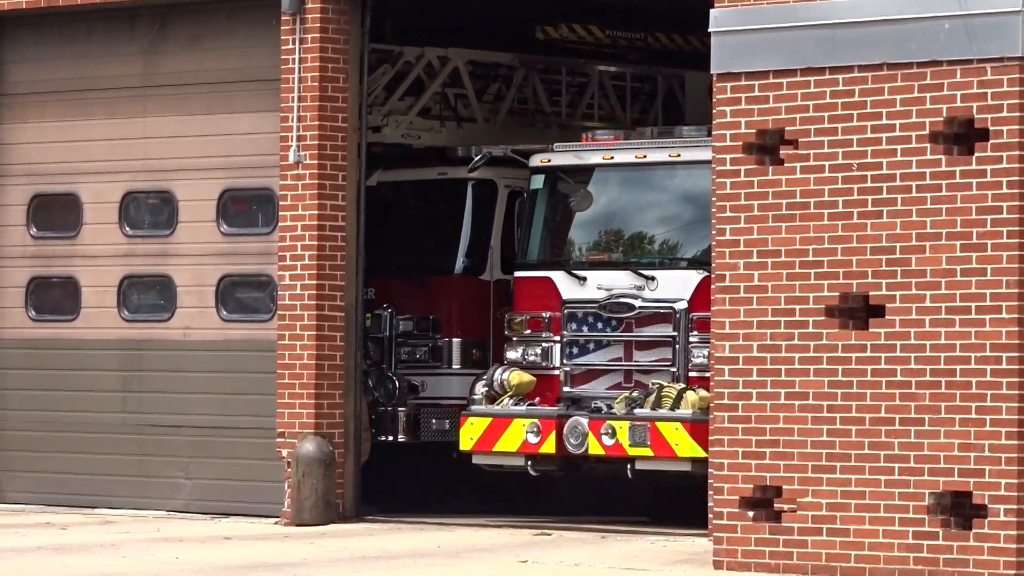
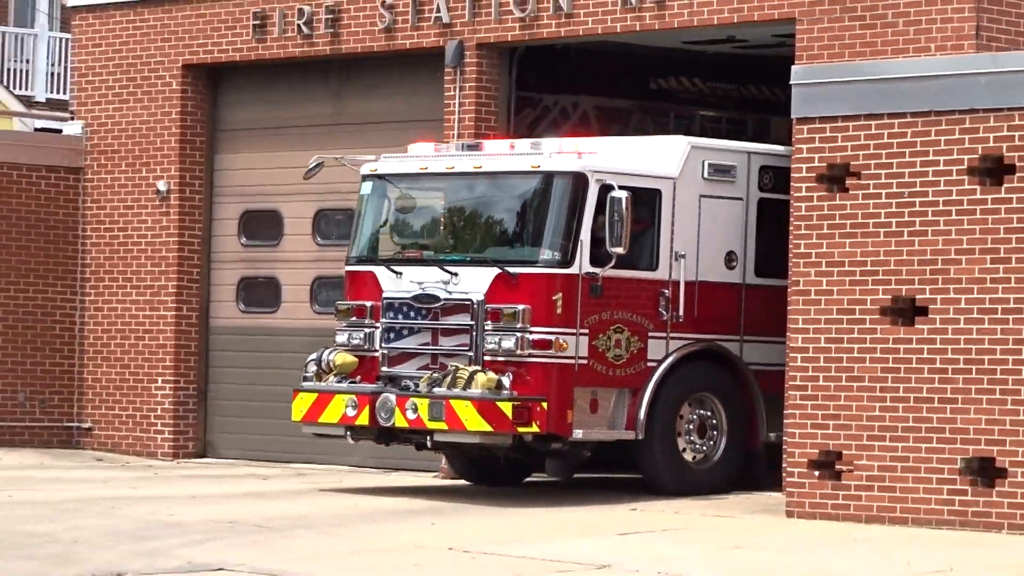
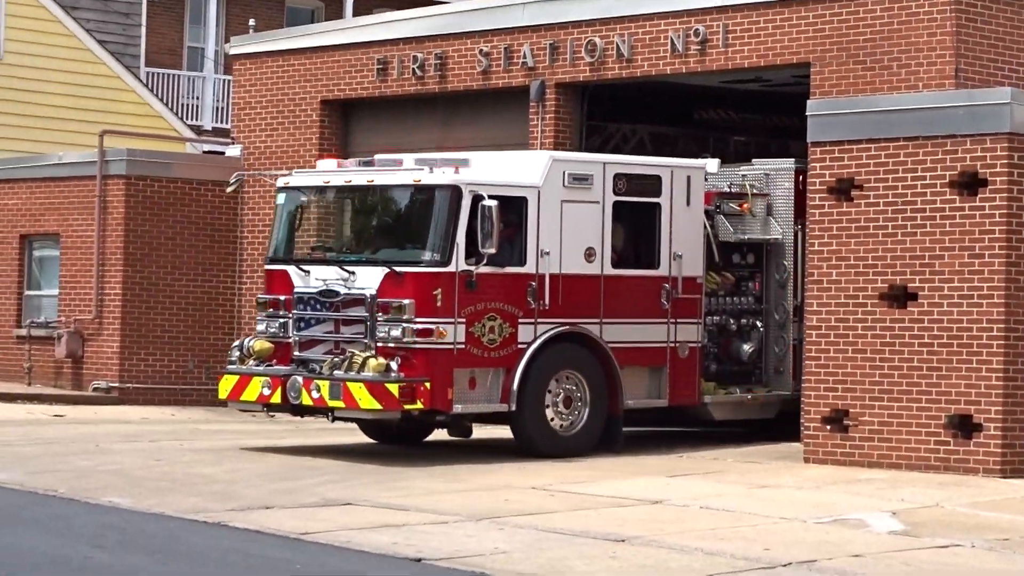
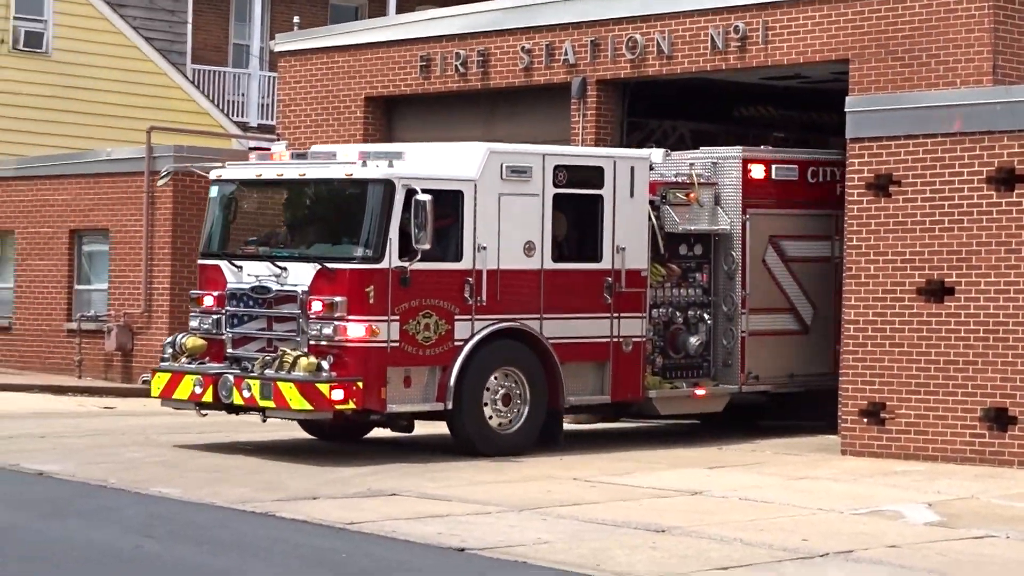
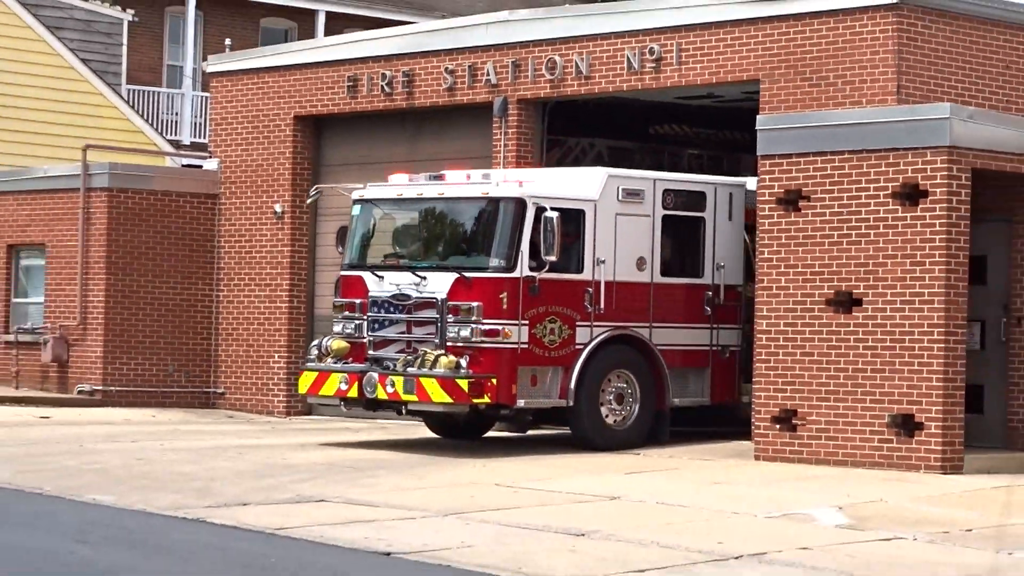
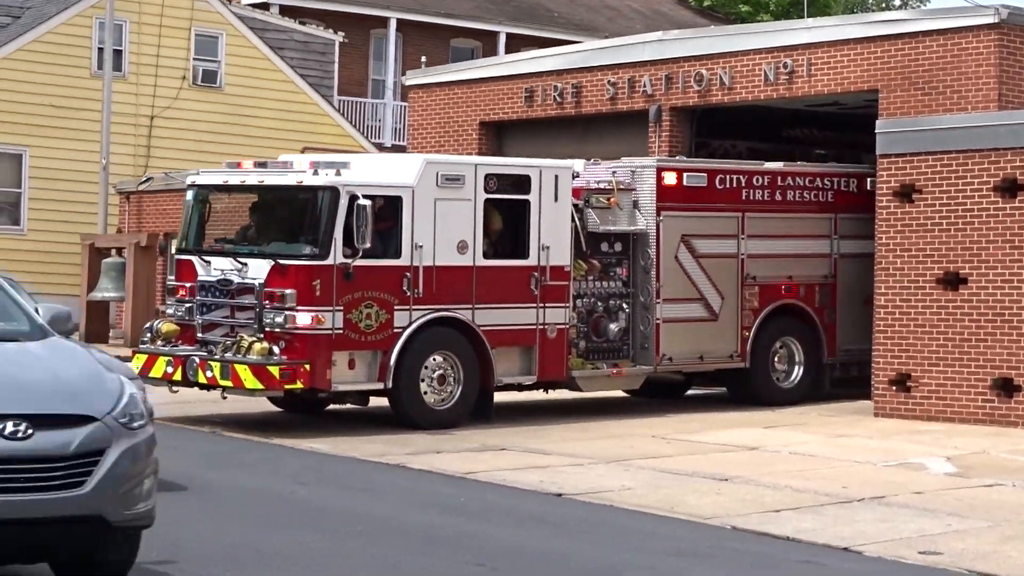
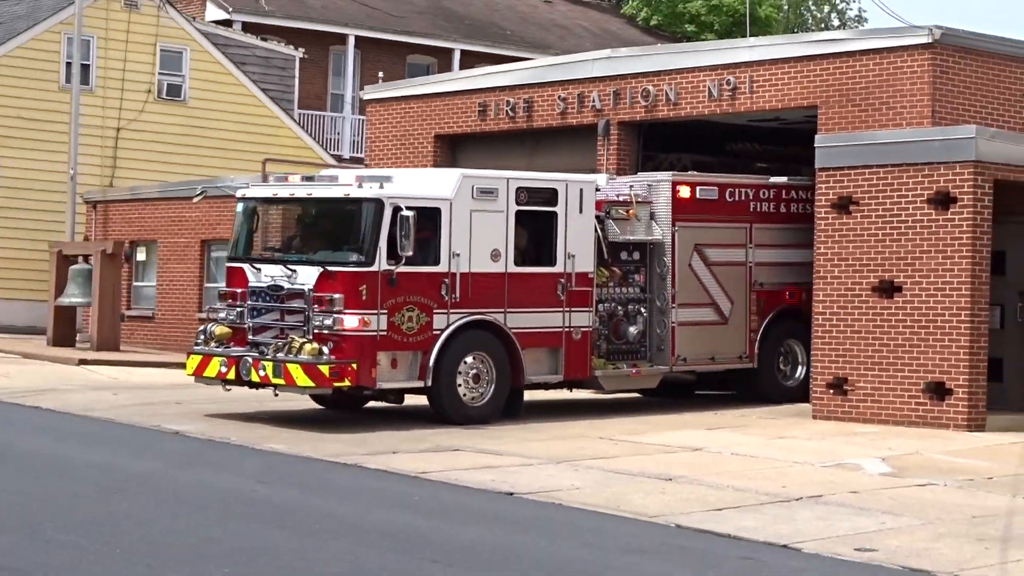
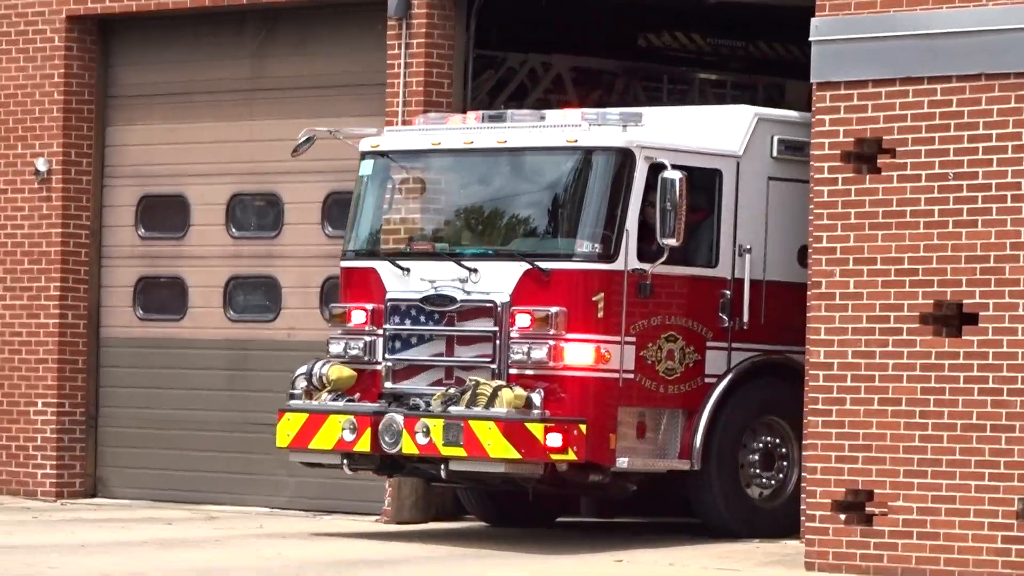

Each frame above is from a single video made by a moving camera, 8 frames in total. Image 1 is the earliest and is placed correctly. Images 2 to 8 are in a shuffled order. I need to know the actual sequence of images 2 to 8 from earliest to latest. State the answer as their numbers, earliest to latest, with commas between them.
8, 2, 5, 3, 4, 7, 6
